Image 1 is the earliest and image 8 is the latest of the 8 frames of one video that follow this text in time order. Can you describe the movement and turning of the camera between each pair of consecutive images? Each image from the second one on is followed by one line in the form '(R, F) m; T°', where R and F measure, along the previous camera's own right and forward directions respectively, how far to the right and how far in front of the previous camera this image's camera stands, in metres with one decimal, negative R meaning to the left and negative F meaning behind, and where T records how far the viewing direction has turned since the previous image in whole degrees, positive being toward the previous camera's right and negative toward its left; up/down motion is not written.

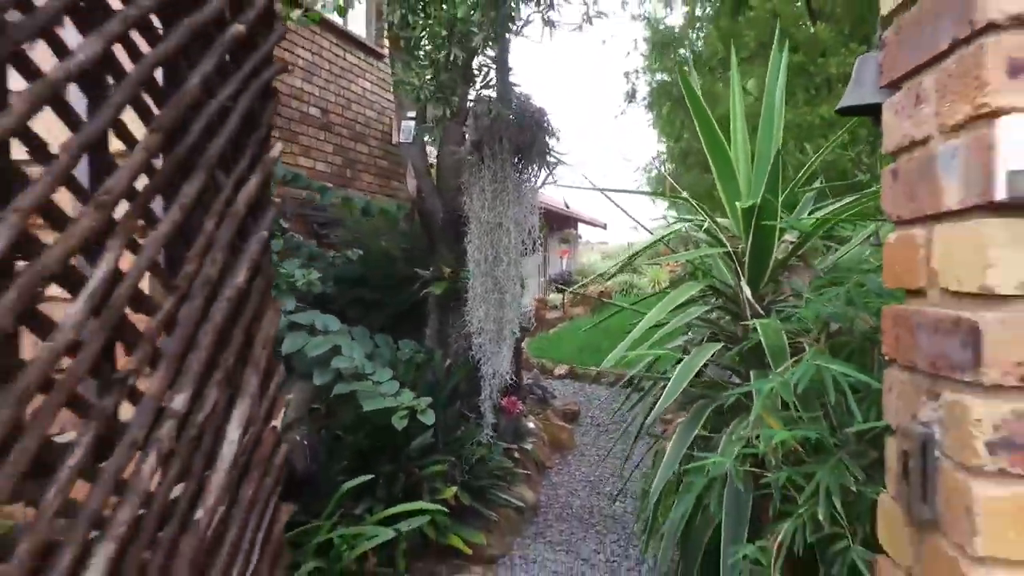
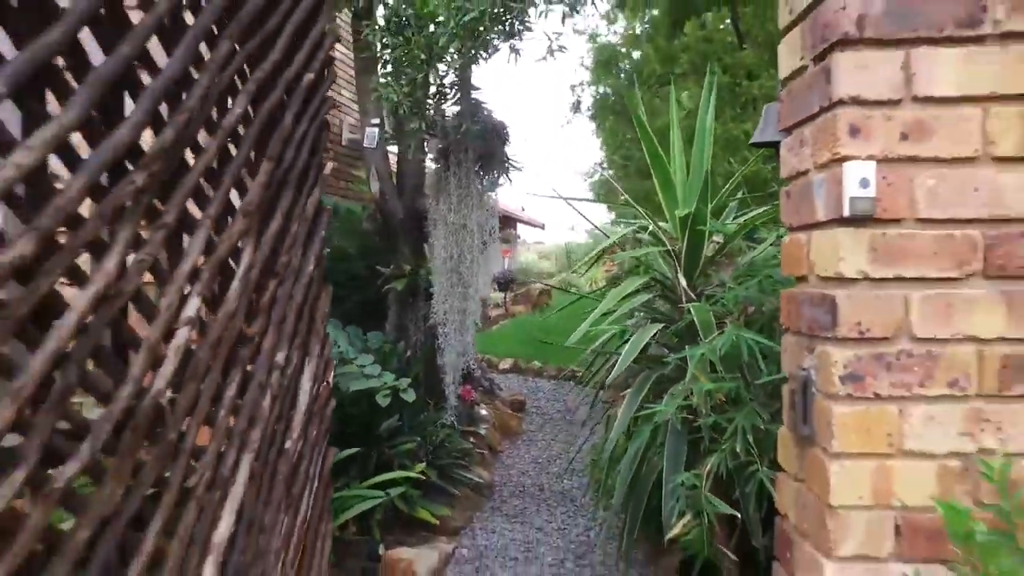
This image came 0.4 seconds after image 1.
(-0.1, -0.3) m; +6°
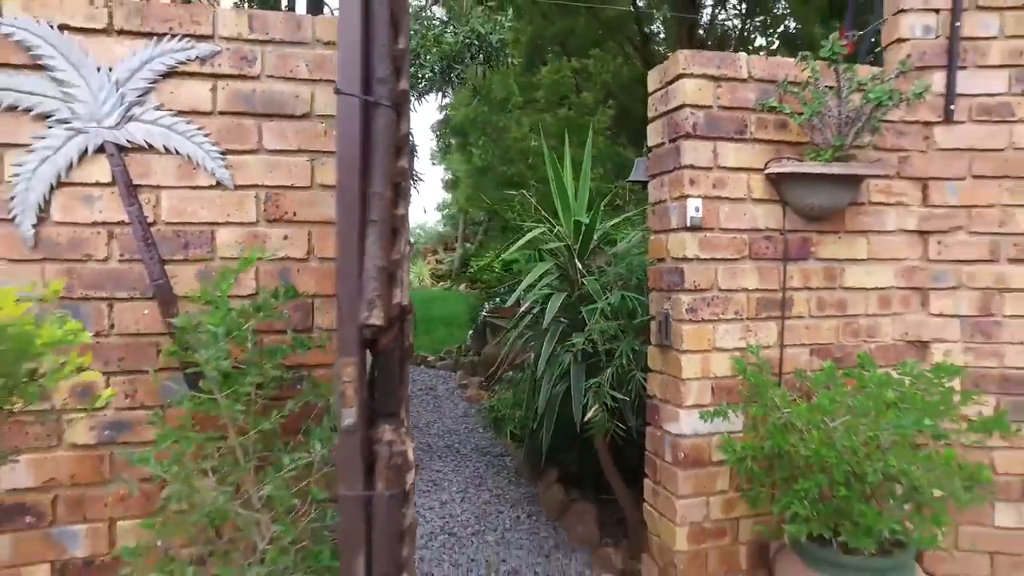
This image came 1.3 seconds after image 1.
(-0.6, -0.7) m; +17°
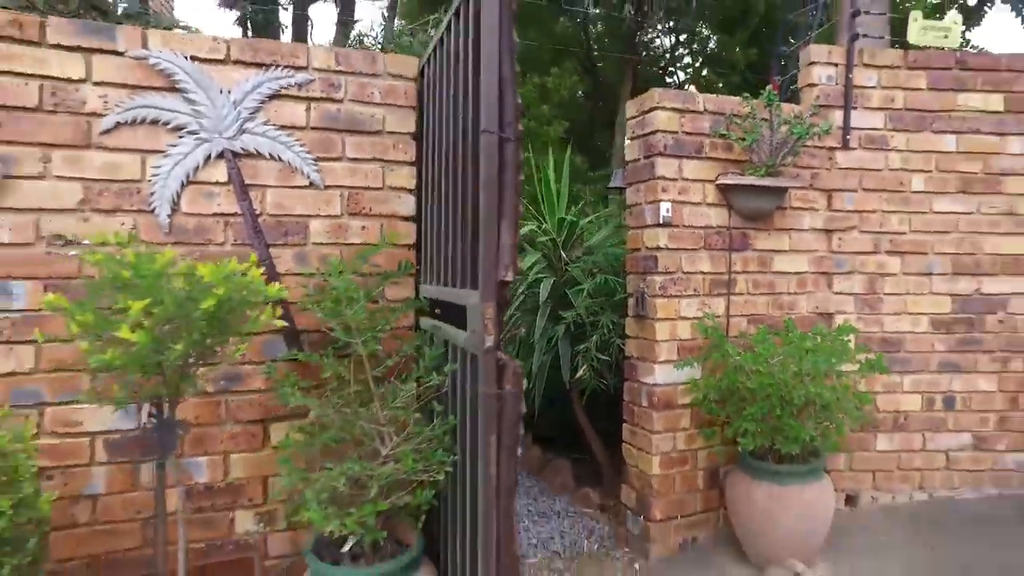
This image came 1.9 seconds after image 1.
(-0.4, -0.5) m; +7°
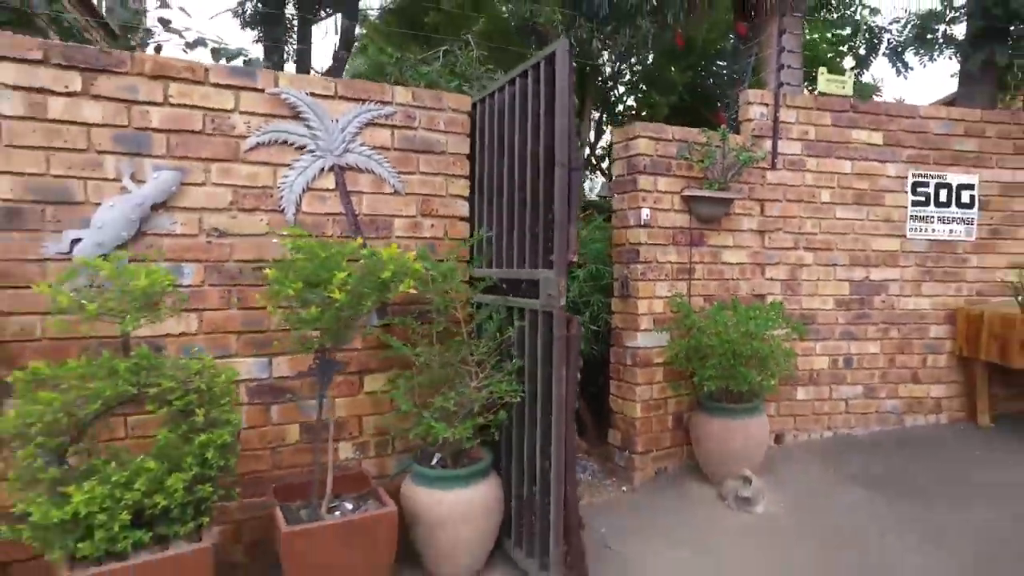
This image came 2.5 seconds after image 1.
(-0.5, -0.7) m; +7°
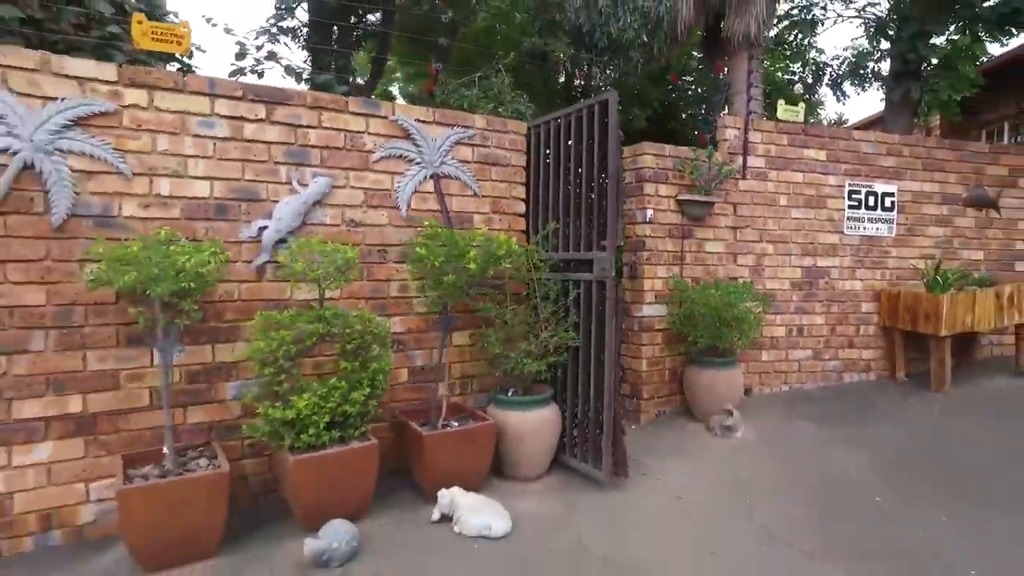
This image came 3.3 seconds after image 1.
(-0.6, -0.9) m; +4°
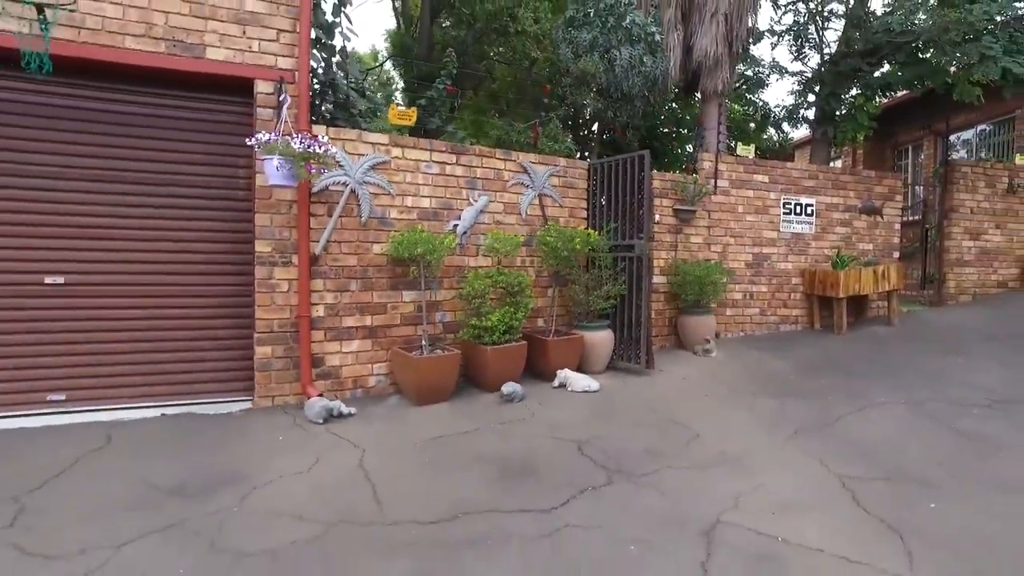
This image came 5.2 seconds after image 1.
(-1.0, -2.3) m; +4°
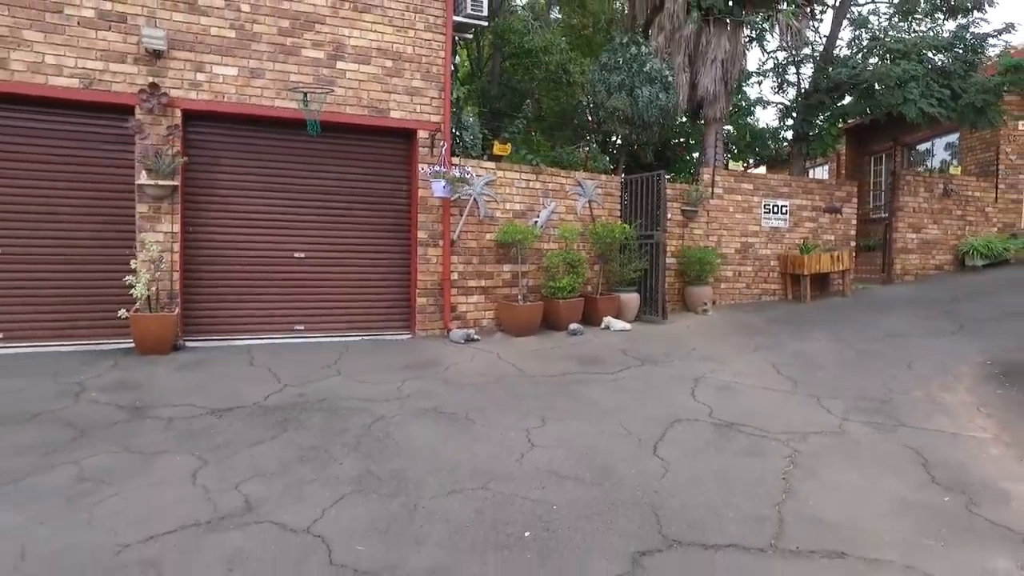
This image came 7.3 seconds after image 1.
(-0.6, -2.6) m; -1°
